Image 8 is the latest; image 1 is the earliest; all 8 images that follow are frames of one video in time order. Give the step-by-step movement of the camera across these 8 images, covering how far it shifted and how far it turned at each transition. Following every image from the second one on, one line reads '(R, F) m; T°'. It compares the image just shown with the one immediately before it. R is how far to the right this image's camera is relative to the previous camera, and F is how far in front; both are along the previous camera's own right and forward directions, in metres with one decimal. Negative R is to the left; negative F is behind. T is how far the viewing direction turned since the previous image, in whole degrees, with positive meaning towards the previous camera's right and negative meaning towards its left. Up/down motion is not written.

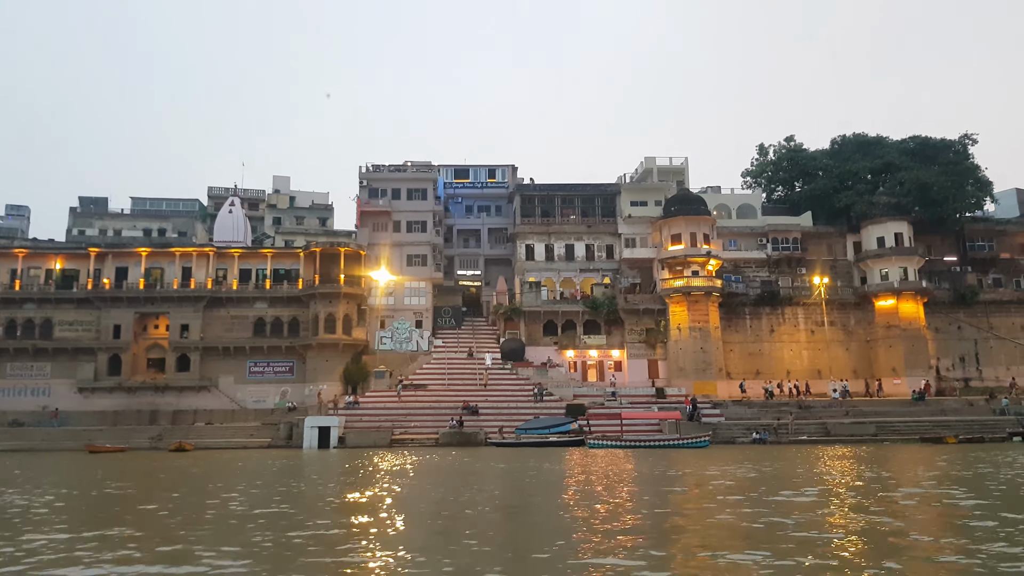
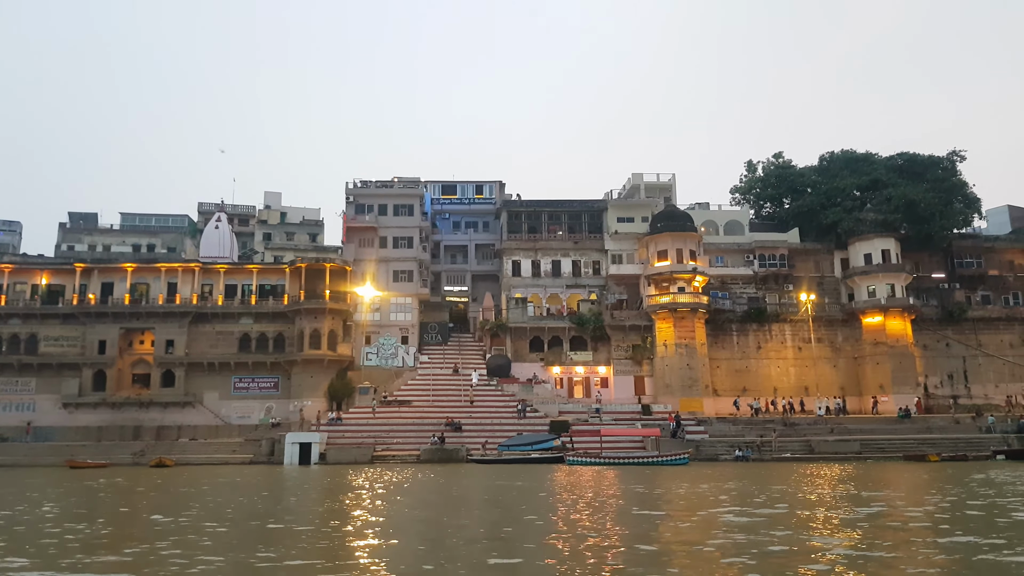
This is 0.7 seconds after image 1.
(+0.8, +0.1) m; 0°
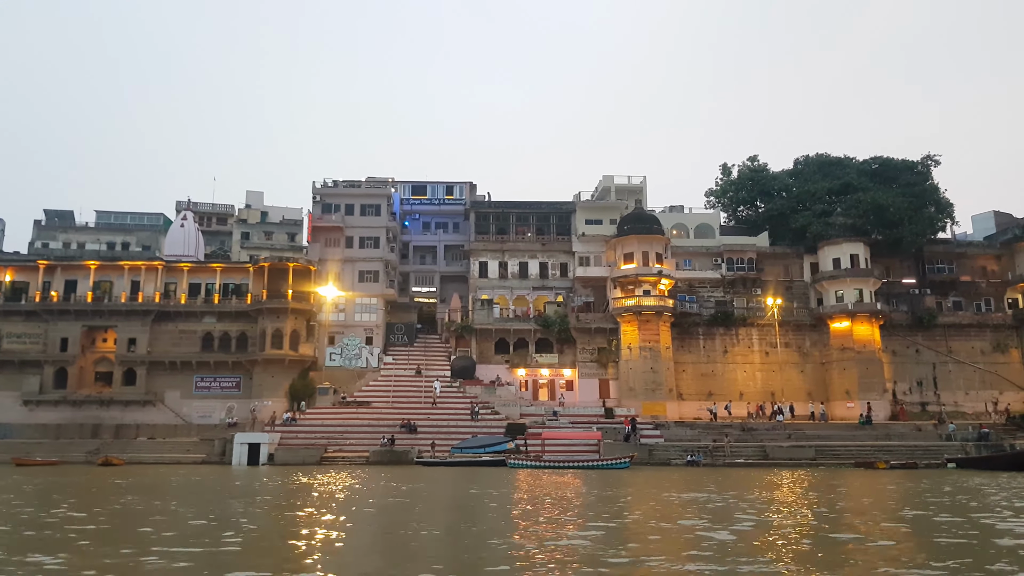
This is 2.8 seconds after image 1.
(+2.2, +0.3) m; 0°
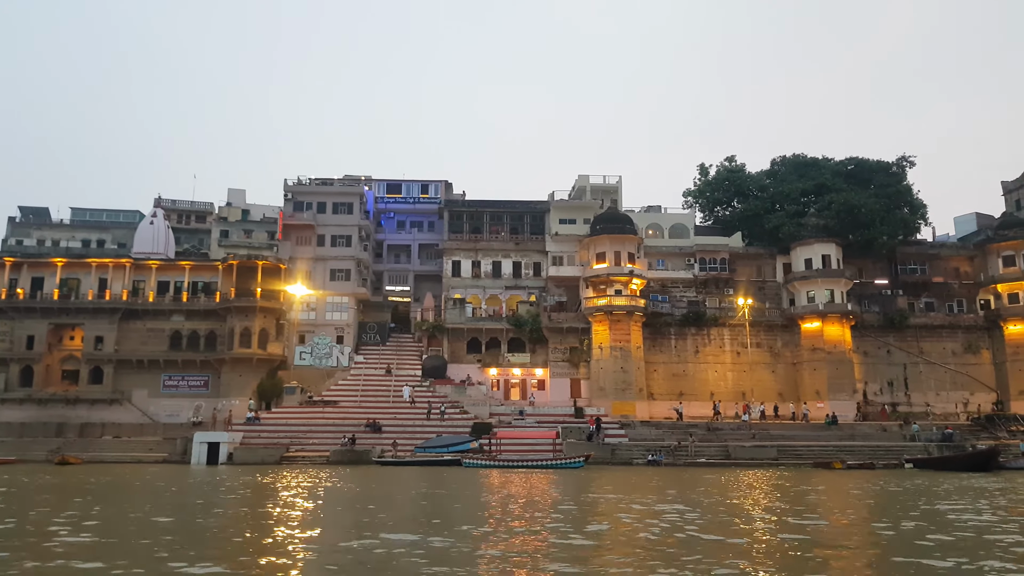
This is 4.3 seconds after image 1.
(+1.4, +0.2) m; 0°
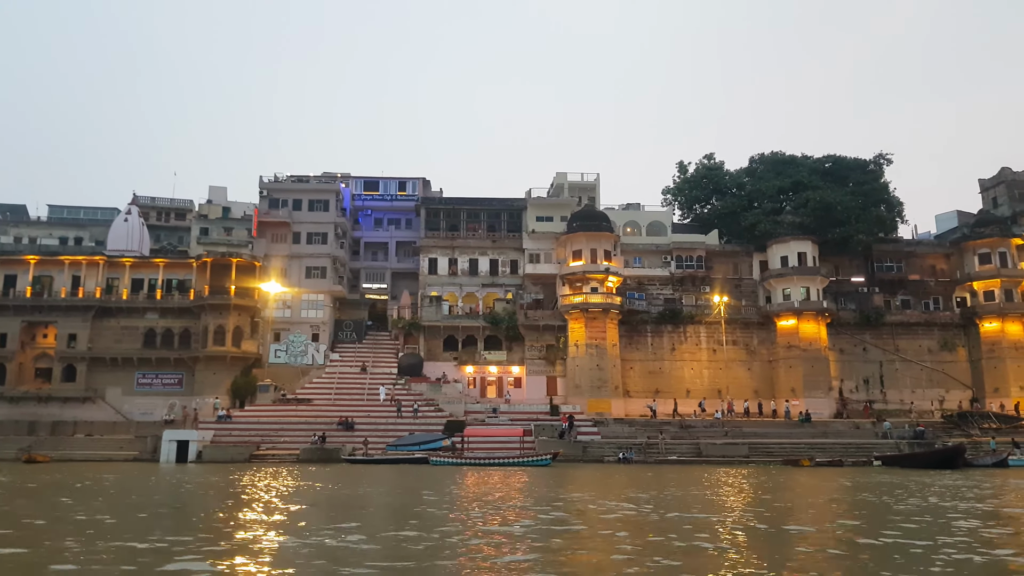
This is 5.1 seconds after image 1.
(+1.0, +0.1) m; +1°
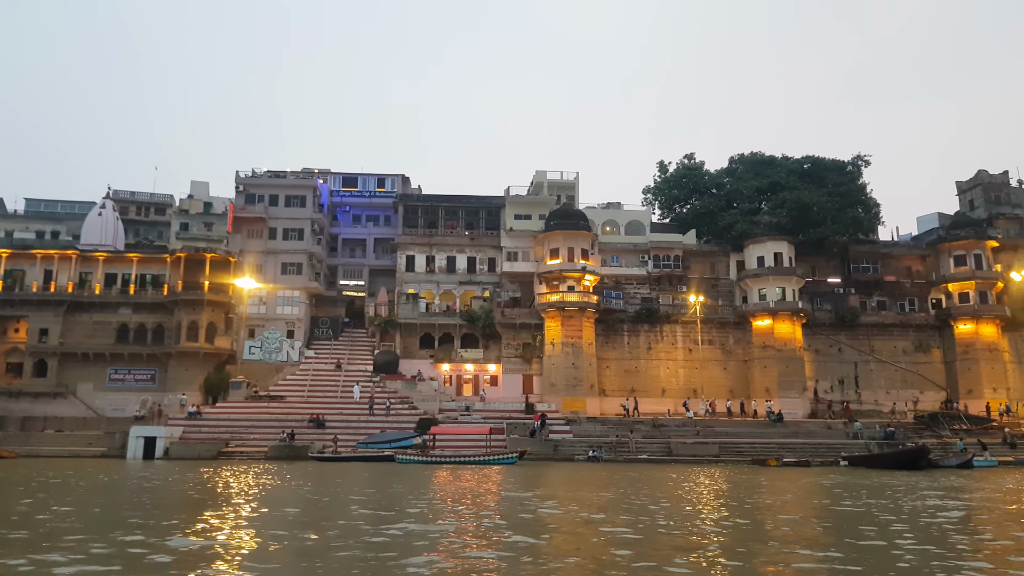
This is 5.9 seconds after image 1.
(+0.8, +0.1) m; +1°
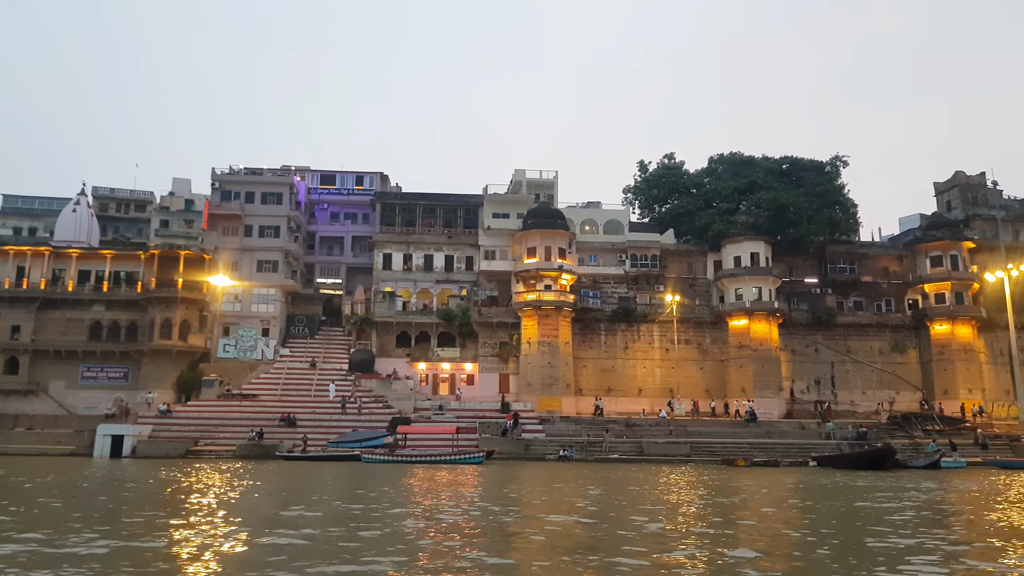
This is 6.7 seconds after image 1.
(+0.9, +0.1) m; +1°
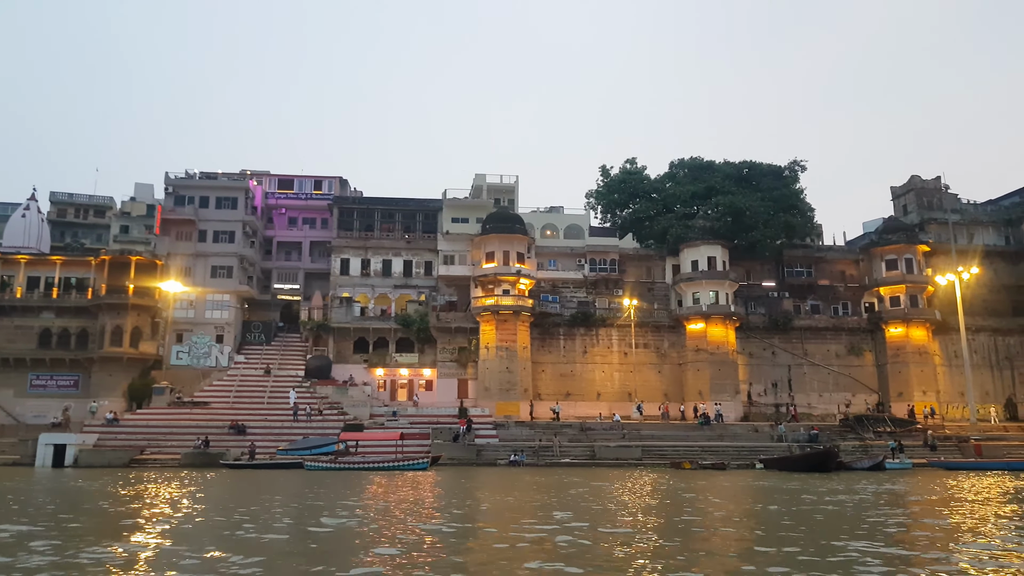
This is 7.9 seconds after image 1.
(+1.3, +0.1) m; +2°
